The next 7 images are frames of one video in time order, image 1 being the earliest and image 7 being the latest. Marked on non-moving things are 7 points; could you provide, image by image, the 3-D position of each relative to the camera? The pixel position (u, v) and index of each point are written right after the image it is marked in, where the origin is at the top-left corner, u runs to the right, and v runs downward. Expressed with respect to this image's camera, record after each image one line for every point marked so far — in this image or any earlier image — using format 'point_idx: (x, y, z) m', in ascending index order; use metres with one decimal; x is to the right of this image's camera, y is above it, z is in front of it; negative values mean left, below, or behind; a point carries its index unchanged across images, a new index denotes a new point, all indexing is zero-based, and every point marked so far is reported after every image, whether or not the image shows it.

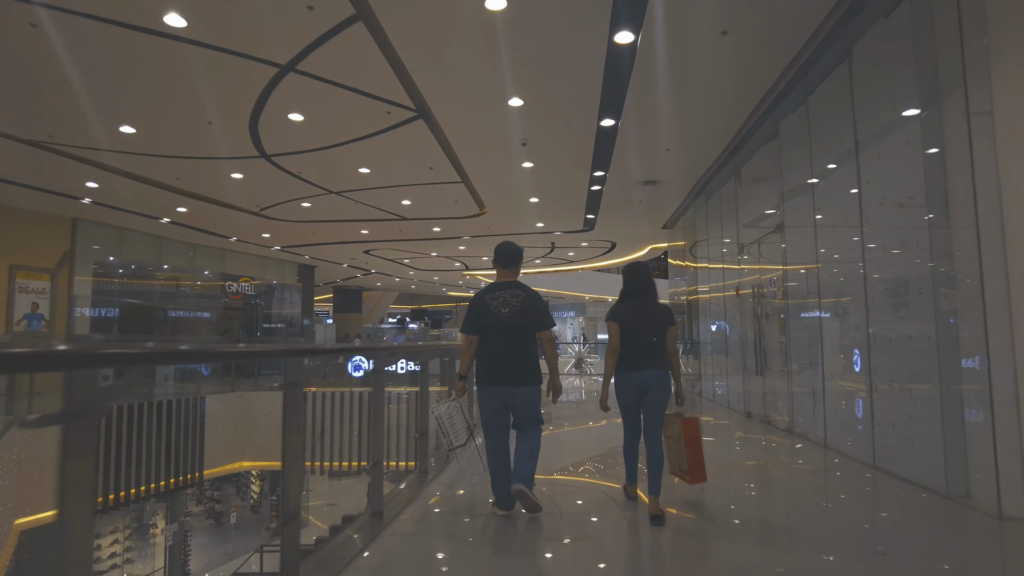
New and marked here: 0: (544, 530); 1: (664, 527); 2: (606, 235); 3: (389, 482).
0: (+0.2, -1.2, +3.5) m
1: (+0.8, -1.2, +3.4) m
2: (+1.6, +1.2, +11.8) m
3: (-0.7, -1.1, +3.7) m
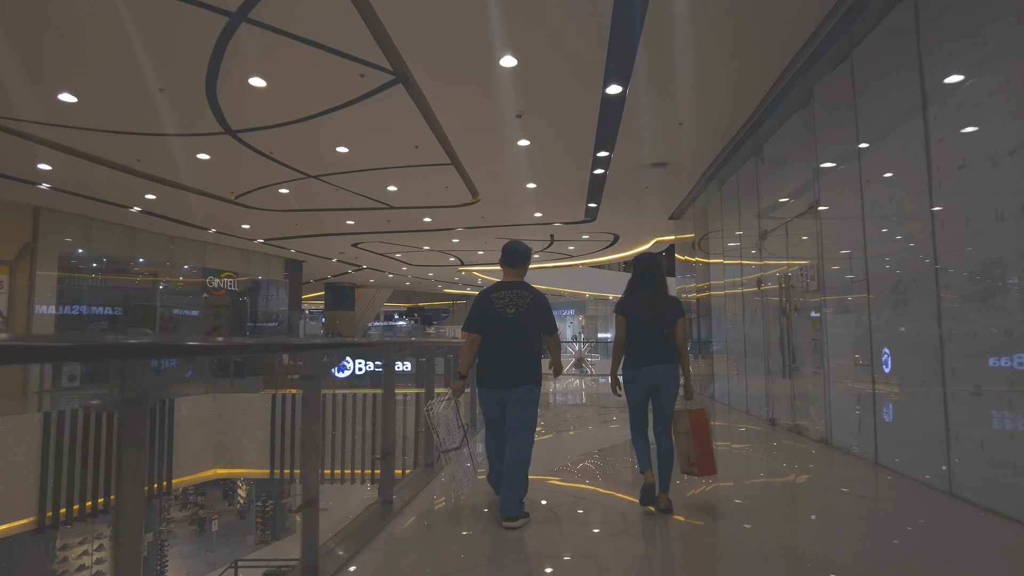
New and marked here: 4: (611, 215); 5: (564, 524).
0: (+0.1, -1.2, +3.1) m
1: (+0.8, -1.2, +3.0) m
2: (+1.6, +1.2, +11.5) m
3: (-0.7, -1.0, +3.3) m
4: (+1.5, +1.3, +10.5) m
5: (+0.3, -1.3, +3.5) m
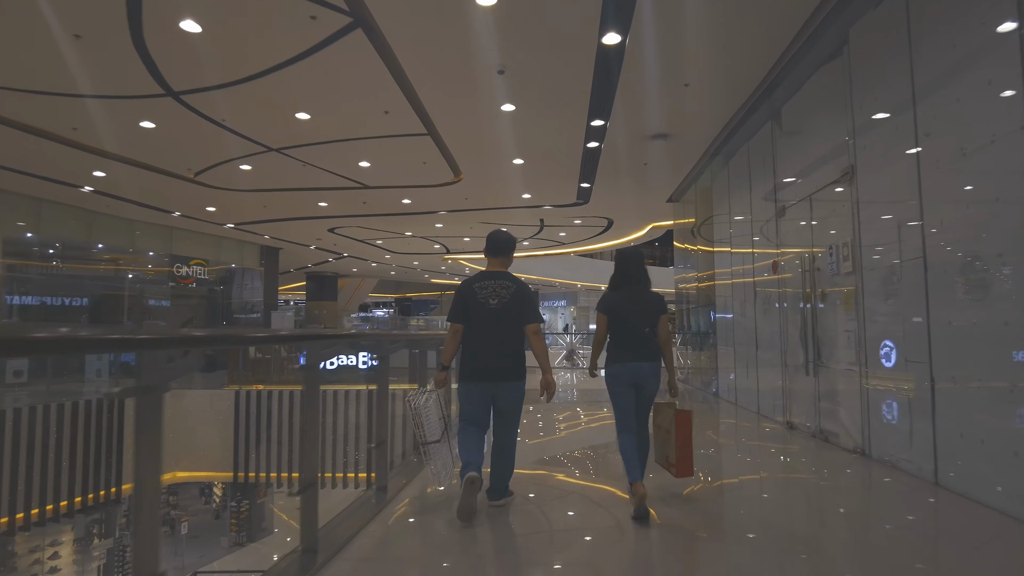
0: (+0.1, -1.1, +2.8) m
1: (+0.7, -1.1, +2.7) m
2: (+1.4, +1.4, +11.1) m
3: (-0.8, -1.0, +3.0) m
4: (+1.3, +1.5, +10.1) m
5: (+0.2, -1.2, +3.2) m
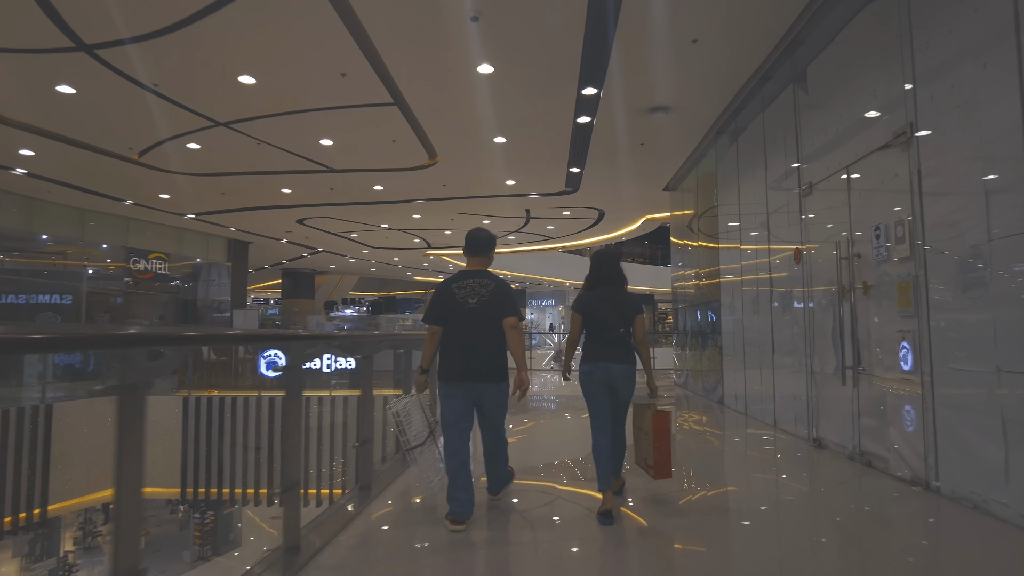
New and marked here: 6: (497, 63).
0: (0.0, -1.1, +2.4) m
1: (+0.6, -1.1, +2.3) m
2: (+1.2, +1.4, +10.7) m
3: (-0.9, -0.9, +2.6) m
4: (+1.1, +1.5, +9.8) m
5: (+0.1, -1.2, +2.8) m
6: (-0.1, +1.9, +5.6) m
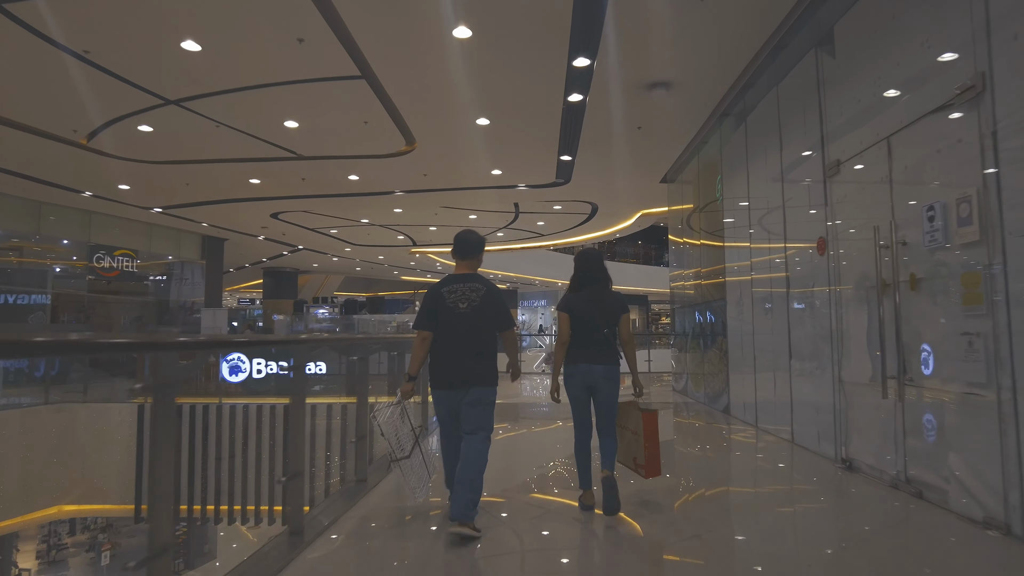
0: (-0.1, -1.1, +2.1) m
1: (+0.5, -1.1, +2.0) m
2: (+1.0, +1.4, +10.4) m
3: (-0.9, -0.9, +2.3) m
4: (+1.0, +1.5, +9.5) m
5: (0.0, -1.2, +2.5) m
6: (-0.2, +1.9, +5.3) m
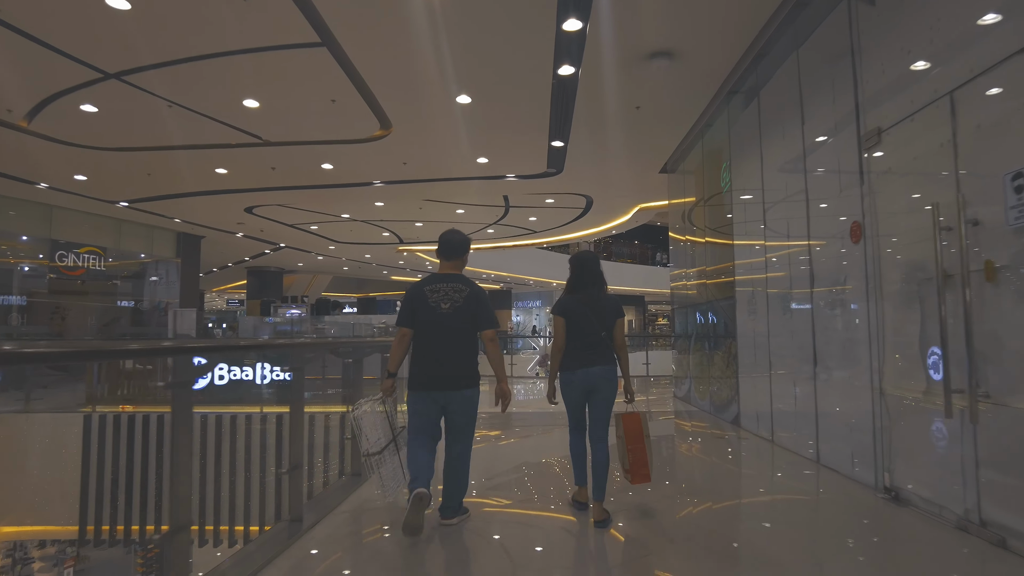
0: (-0.1, -1.1, +1.8) m
1: (+0.5, -1.0, +1.7) m
2: (+0.9, +1.4, +10.2) m
3: (-1.0, -0.9, +2.0) m
4: (+0.9, +1.5, +9.2) m
5: (0.0, -1.1, +2.2) m
6: (-0.2, +1.9, +5.0) m
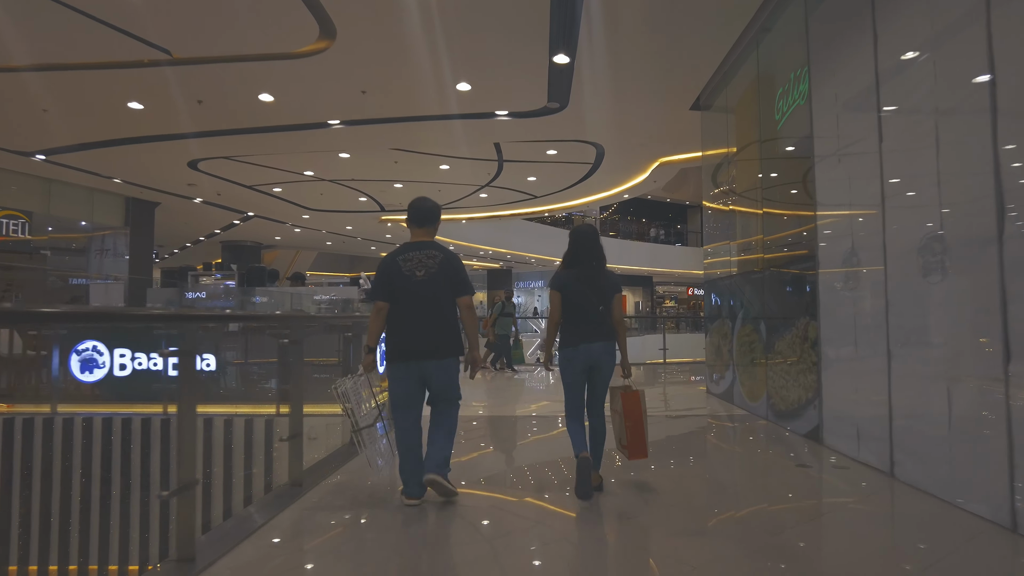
0: (-0.2, -1.0, +1.1) m
1: (+0.4, -1.0, +1.0) m
2: (+0.9, +1.7, +9.4) m
3: (-1.1, -0.8, +1.2) m
4: (+0.9, +1.8, +8.4) m
5: (-0.1, -1.0, +1.5) m
6: (-0.3, +2.1, +4.2) m
